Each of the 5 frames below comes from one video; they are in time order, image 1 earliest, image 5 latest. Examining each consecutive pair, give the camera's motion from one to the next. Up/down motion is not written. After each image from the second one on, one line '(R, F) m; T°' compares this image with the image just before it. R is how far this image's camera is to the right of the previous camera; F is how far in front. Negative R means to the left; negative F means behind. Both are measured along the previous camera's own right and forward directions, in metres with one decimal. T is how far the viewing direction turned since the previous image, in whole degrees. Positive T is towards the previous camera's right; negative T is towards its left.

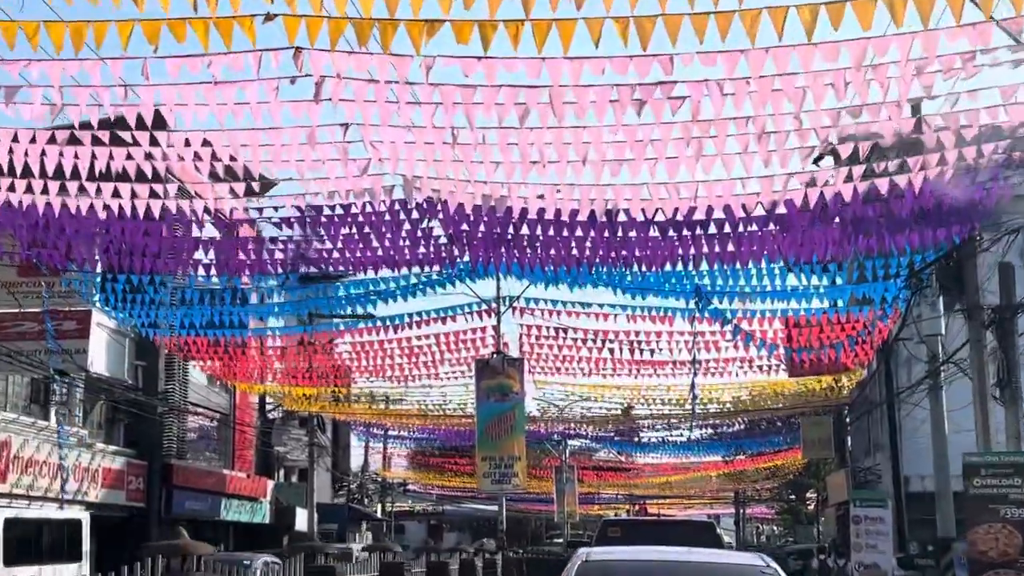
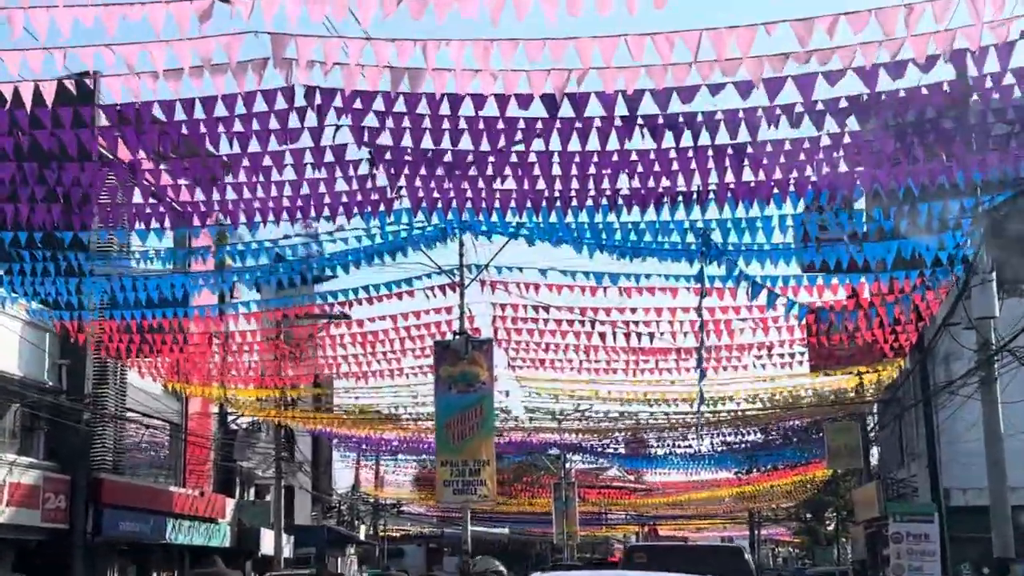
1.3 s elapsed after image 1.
(+0.4, +3.0) m; 0°
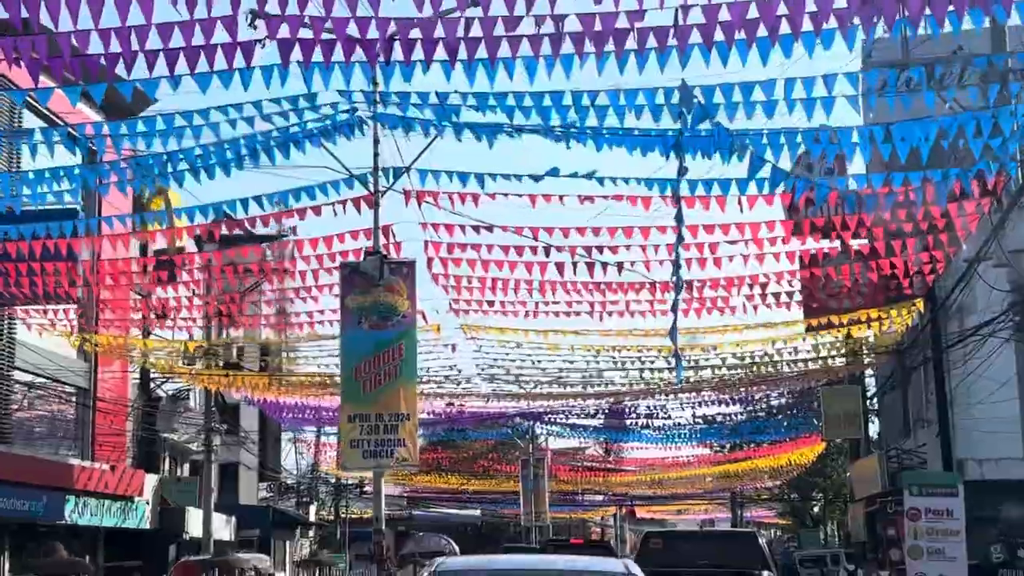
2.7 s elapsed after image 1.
(+0.4, +2.9) m; +1°
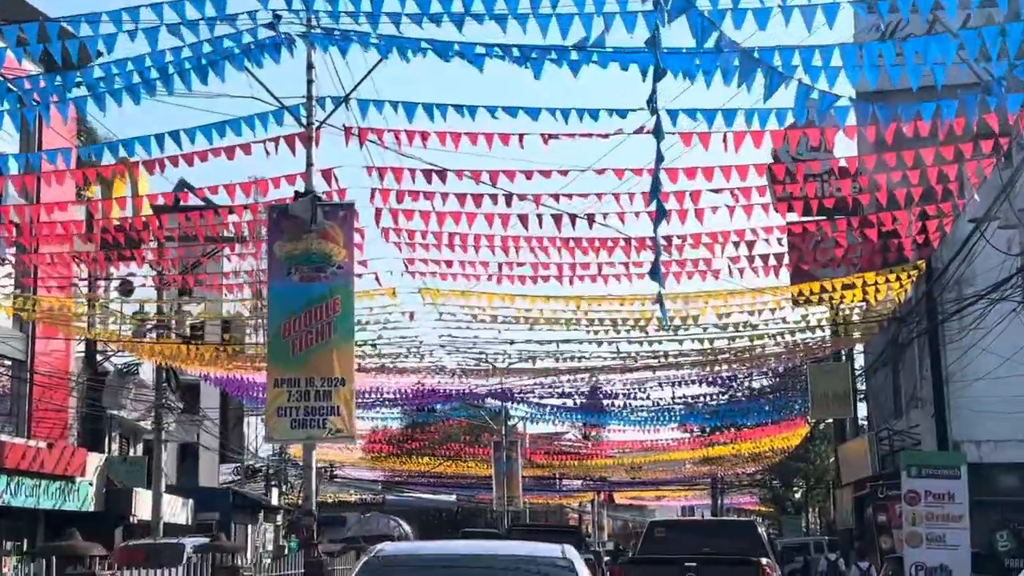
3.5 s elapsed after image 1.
(+0.2, +1.3) m; +1°
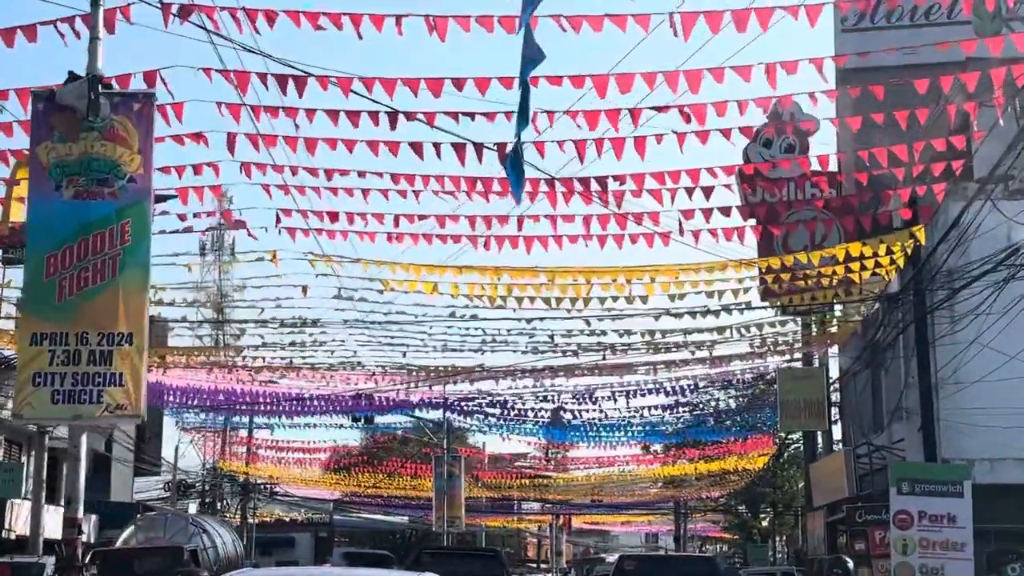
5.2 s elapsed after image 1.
(+0.6, +2.5) m; +1°
